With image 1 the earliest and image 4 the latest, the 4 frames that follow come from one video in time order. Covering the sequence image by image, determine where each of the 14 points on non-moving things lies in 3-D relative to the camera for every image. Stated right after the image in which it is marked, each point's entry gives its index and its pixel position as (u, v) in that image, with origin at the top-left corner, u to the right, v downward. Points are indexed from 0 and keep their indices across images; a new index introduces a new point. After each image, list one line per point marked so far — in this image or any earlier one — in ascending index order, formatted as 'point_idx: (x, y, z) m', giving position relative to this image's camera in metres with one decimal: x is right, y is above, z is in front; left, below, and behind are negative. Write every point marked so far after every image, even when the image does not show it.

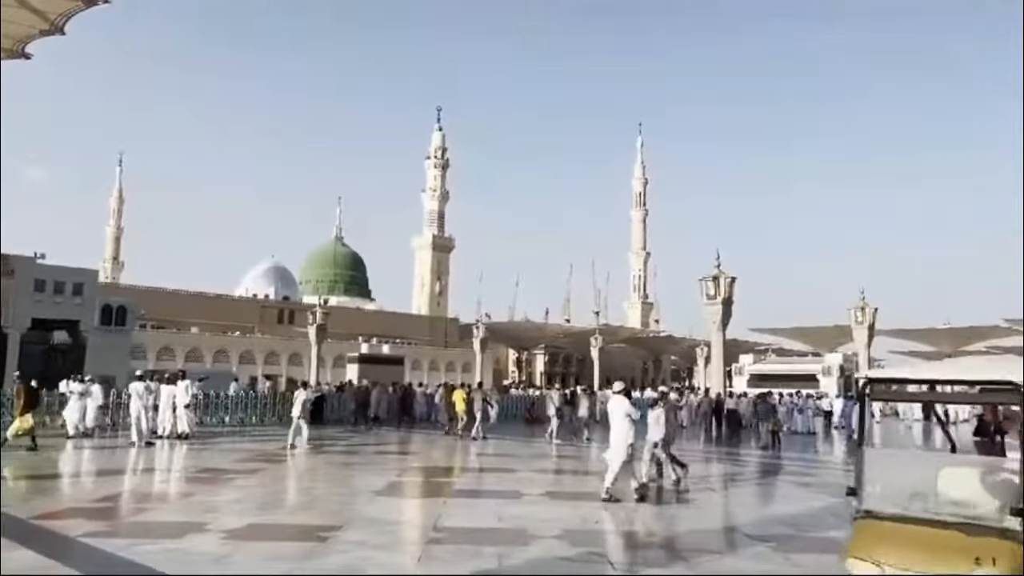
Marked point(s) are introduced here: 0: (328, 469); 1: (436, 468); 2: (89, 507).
0: (-1.9, -1.8, +8.0) m
1: (-0.9, -2.0, +8.9) m
2: (-2.5, -1.3, +4.9) m
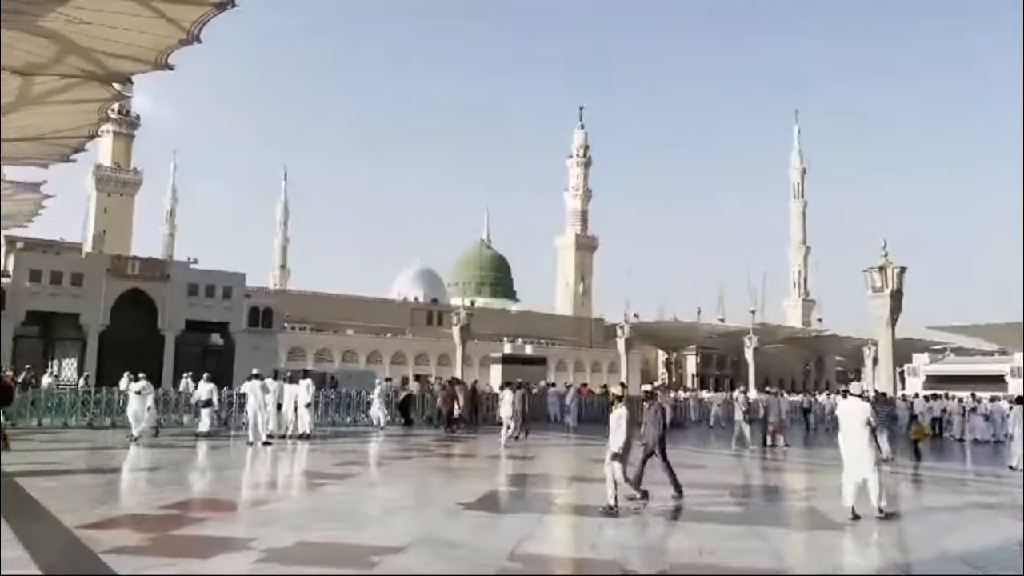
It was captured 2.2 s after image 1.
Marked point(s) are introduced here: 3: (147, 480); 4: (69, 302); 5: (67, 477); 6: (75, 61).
0: (-0.8, -1.7, +7.4) m
1: (+0.4, -1.9, +8.1) m
2: (-2.0, -1.2, +4.5) m
3: (-2.8, -1.5, +6.2) m
4: (-10.3, -0.3, +18.9) m
5: (-3.3, -1.4, +6.1) m
6: (-7.2, +3.7, +13.5) m
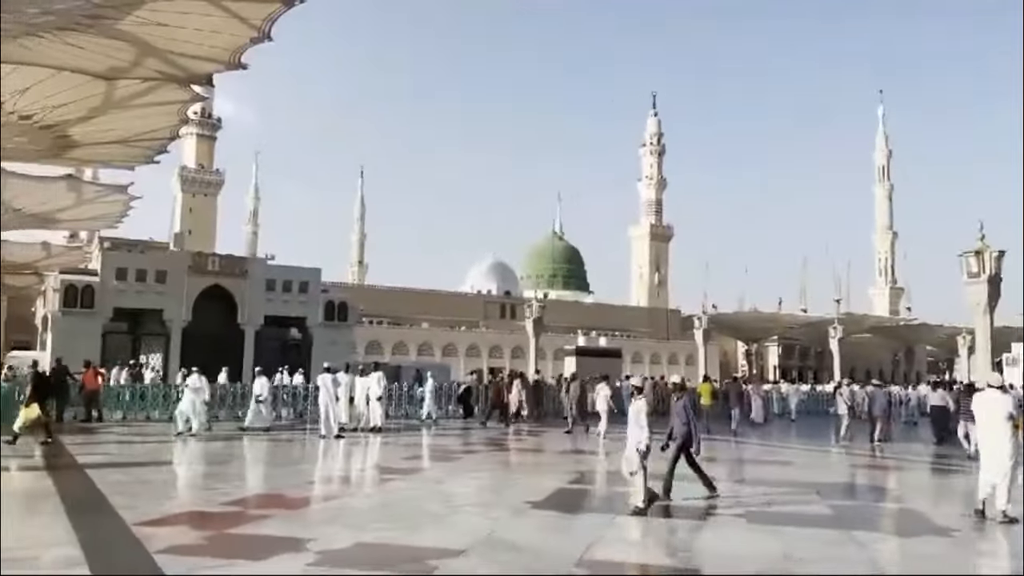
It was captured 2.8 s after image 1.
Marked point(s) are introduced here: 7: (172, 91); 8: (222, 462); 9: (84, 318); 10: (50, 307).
0: (-0.1, -1.6, +7.2) m
1: (+1.1, -1.8, +7.8) m
2: (-1.6, -1.2, +4.4) m
3: (-2.2, -1.4, +6.2) m
4: (-8.6, -0.3, +19.5) m
5: (-2.8, -1.4, +6.1) m
6: (-6.1, +3.8, +13.8) m
7: (-6.3, +3.7, +15.2) m
8: (-2.6, -1.6, +7.4) m
9: (-9.7, -0.7, +18.5) m
10: (-10.3, -0.4, +18.2) m
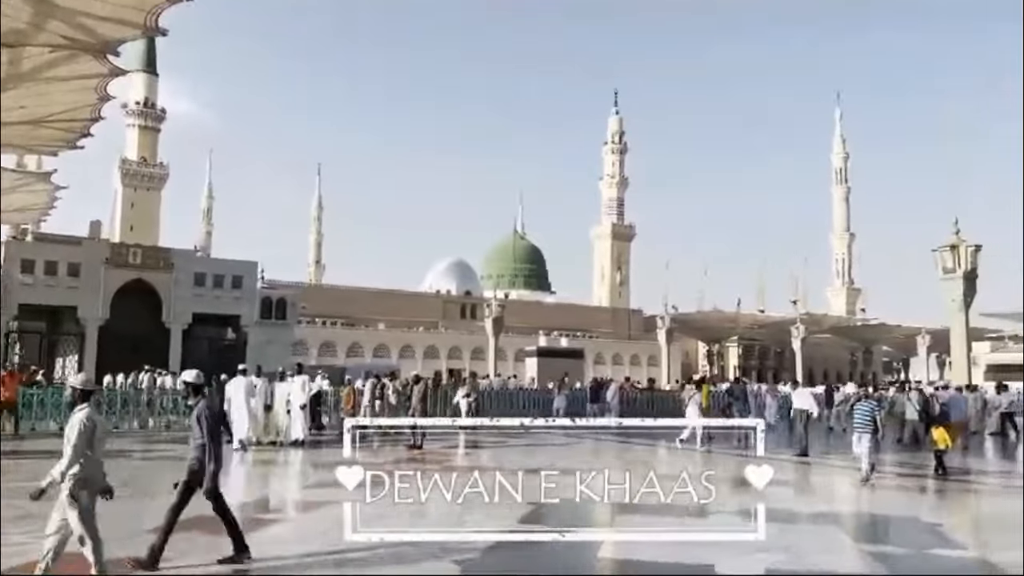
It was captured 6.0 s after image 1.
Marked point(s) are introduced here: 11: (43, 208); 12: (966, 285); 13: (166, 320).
0: (-0.6, -1.5, +5.7) m
1: (+0.6, -1.6, +6.4) m
2: (-1.9, -1.1, +2.8) m
3: (-2.6, -1.3, +4.7) m
4: (-9.6, -0.2, +17.6) m
5: (-3.2, -1.2, +4.5) m
6: (-6.8, +3.9, +12.1) m
7: (-7.1, +3.8, +13.5) m
8: (-3.1, -1.5, +5.8) m
9: (-10.7, -0.6, +16.5) m
10: (-11.3, -0.3, +16.3) m
11: (-11.1, +1.9, +18.9) m
12: (+6.9, 0.0, +12.4) m
13: (-7.8, -0.7, +18.6) m
